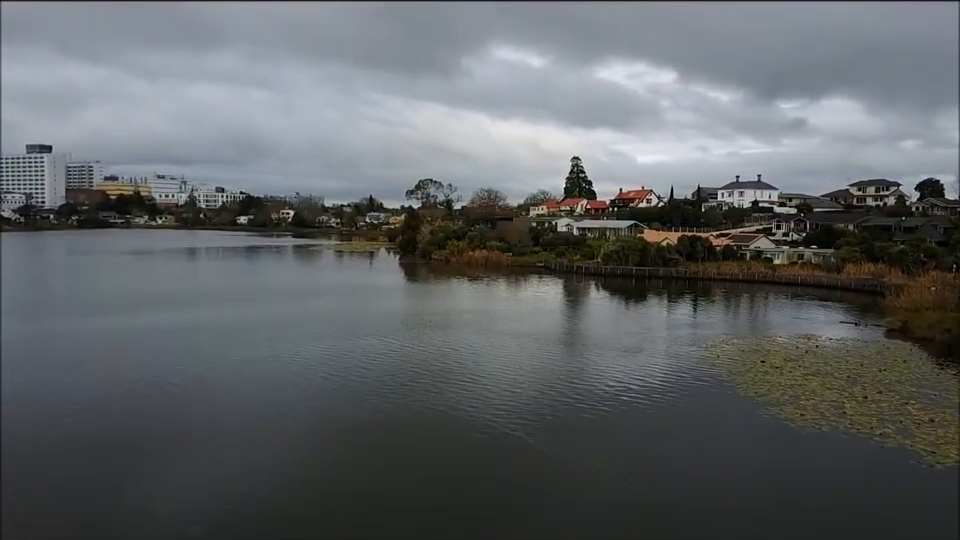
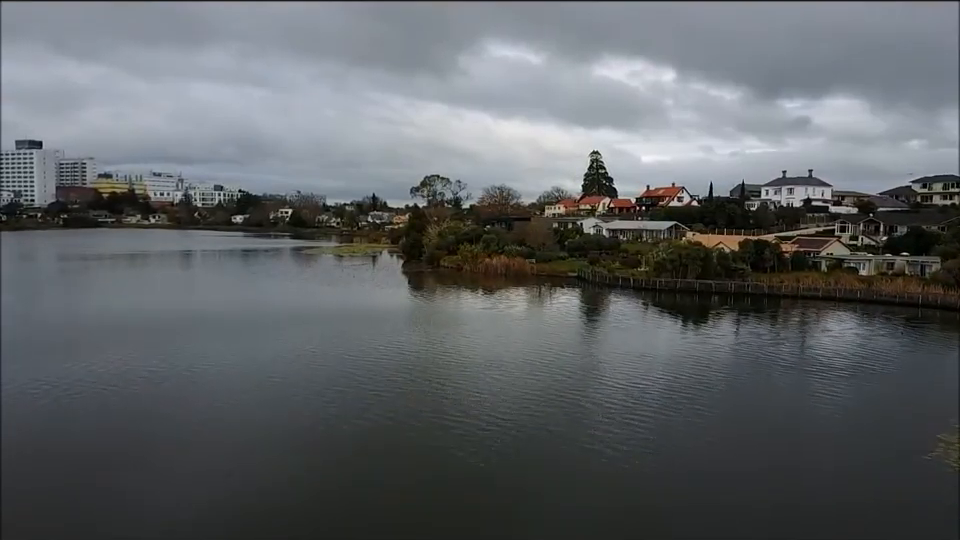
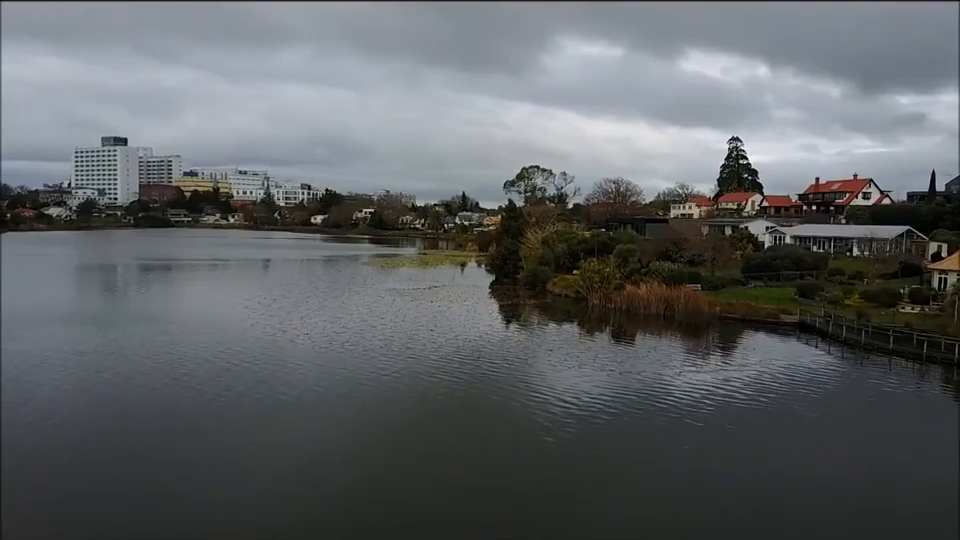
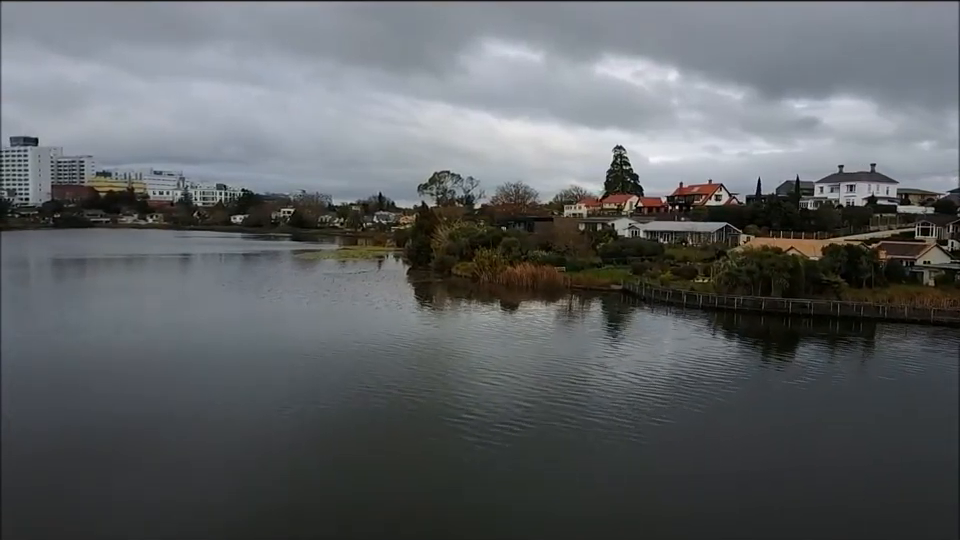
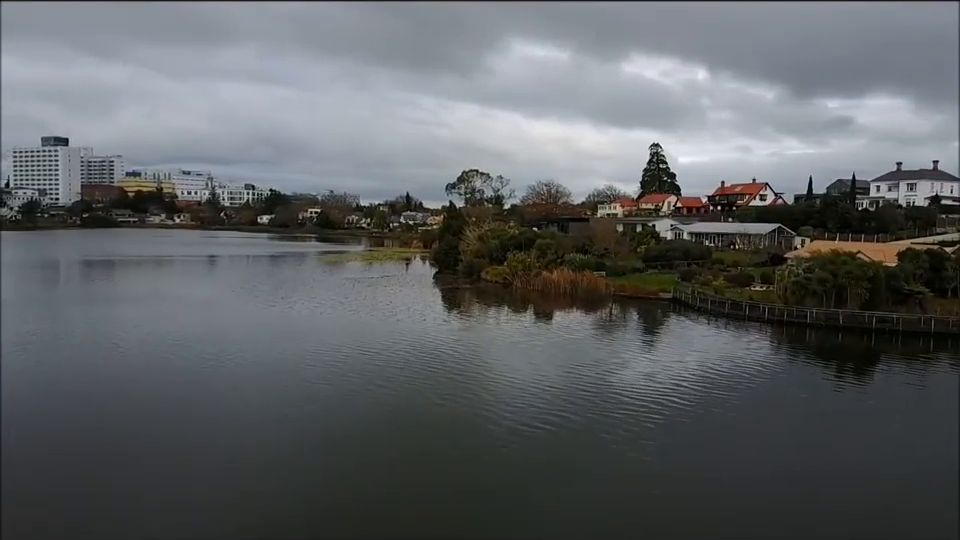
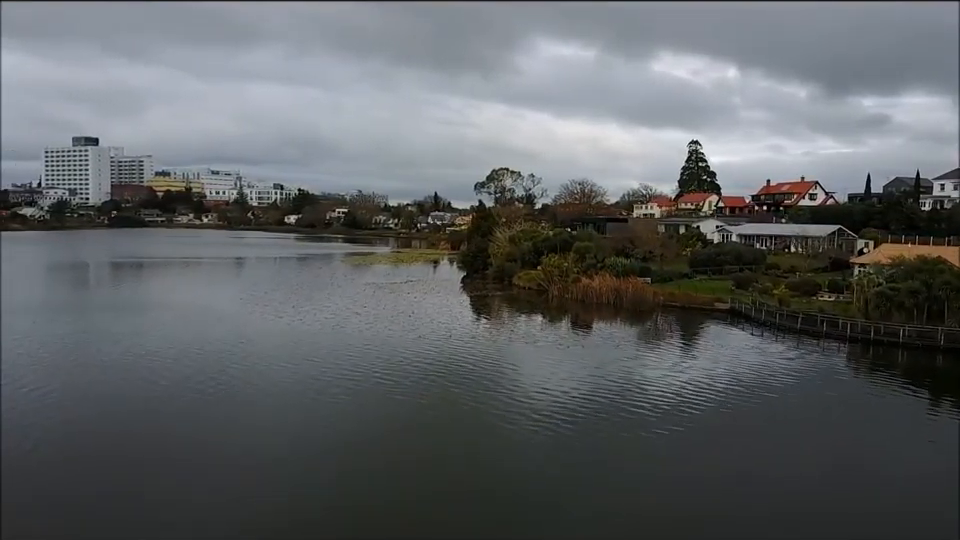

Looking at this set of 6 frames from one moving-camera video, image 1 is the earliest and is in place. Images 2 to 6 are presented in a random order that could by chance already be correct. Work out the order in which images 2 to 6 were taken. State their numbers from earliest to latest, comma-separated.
2, 4, 5, 6, 3
